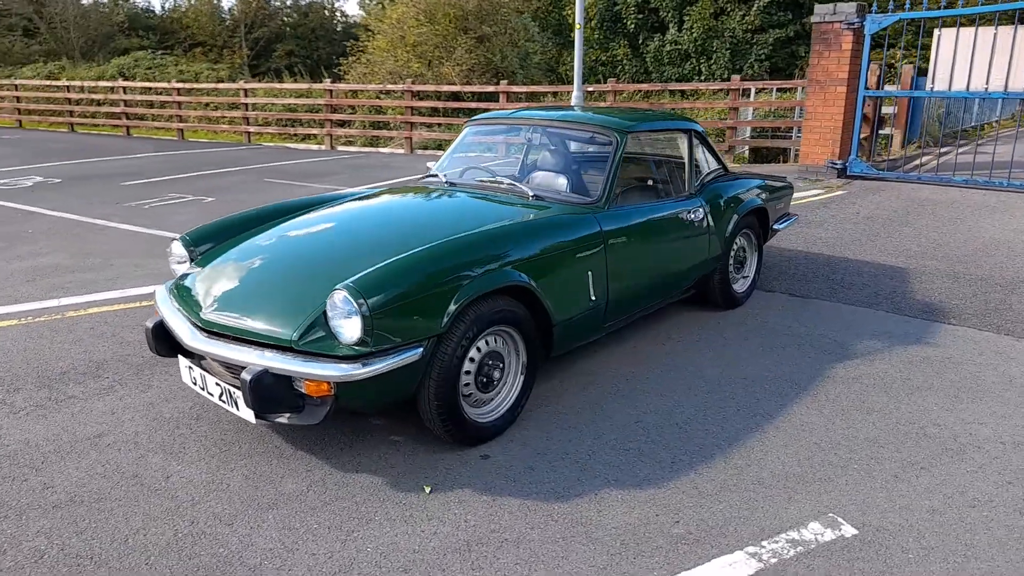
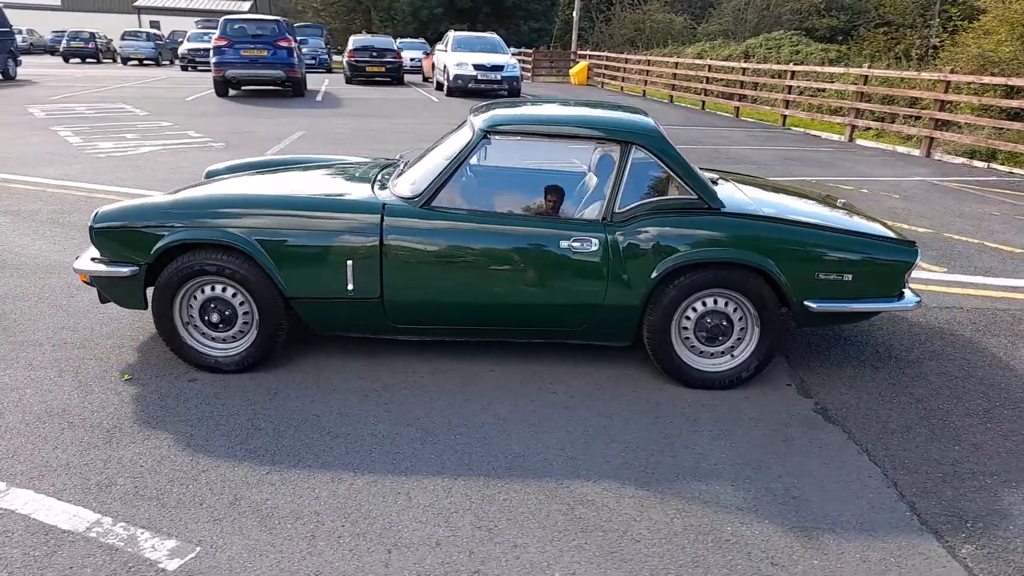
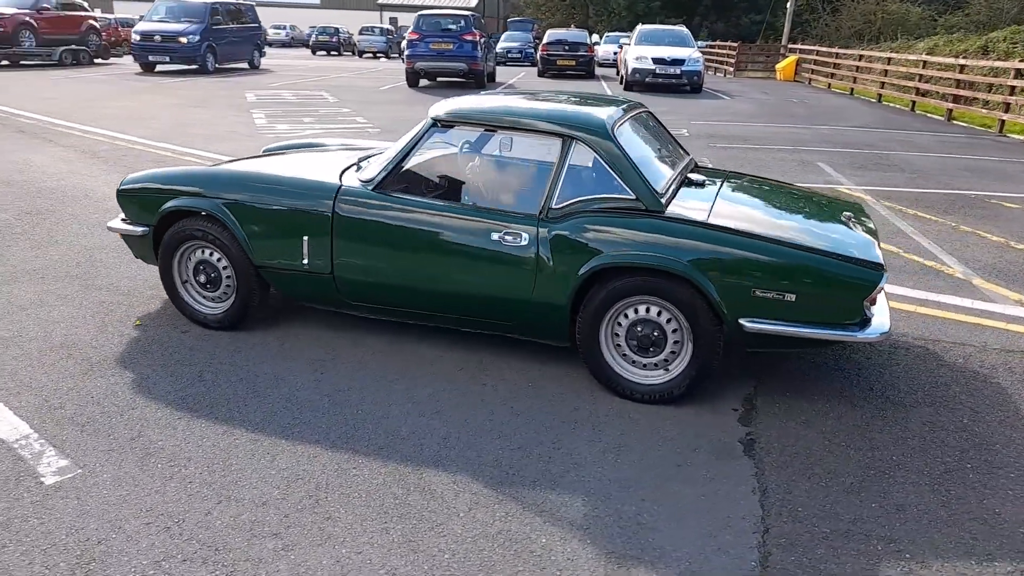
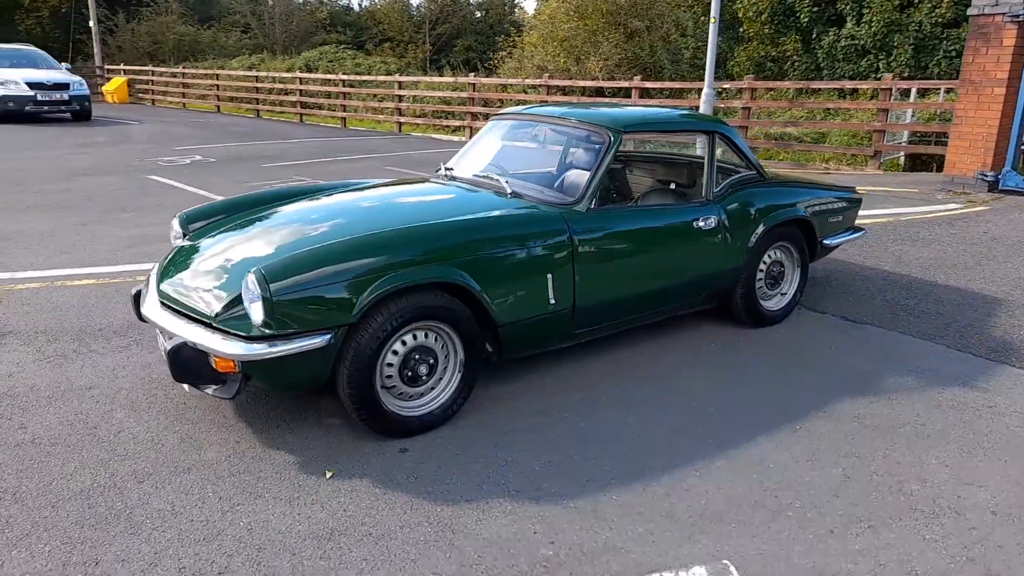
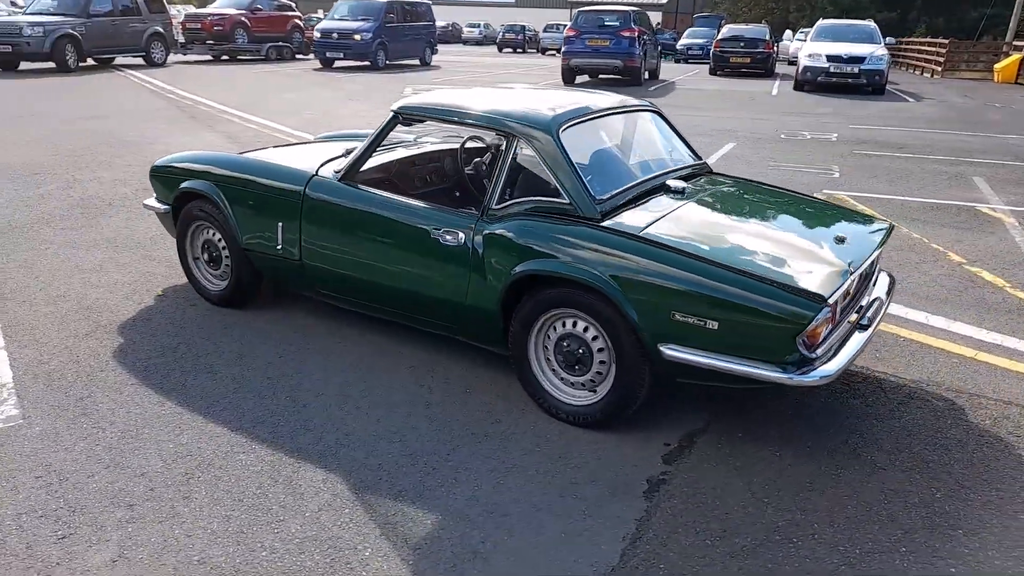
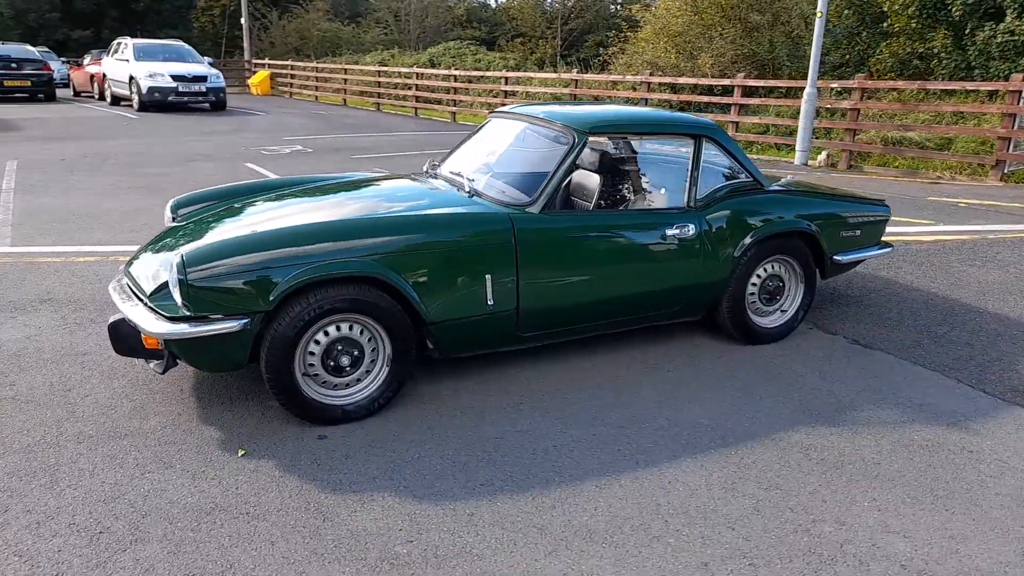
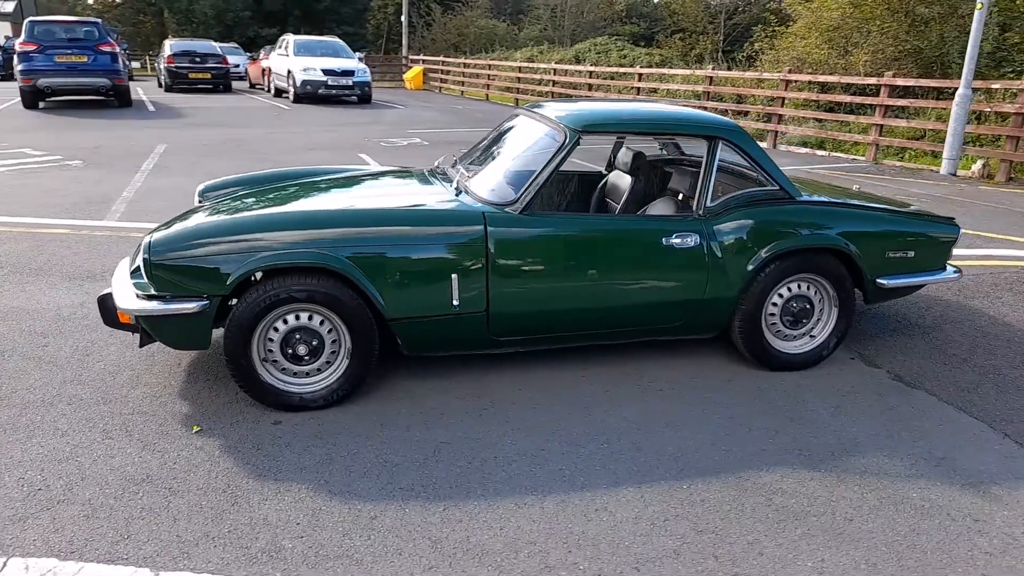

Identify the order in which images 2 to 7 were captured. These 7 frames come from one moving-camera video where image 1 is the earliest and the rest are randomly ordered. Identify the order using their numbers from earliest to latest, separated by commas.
4, 6, 7, 2, 3, 5
